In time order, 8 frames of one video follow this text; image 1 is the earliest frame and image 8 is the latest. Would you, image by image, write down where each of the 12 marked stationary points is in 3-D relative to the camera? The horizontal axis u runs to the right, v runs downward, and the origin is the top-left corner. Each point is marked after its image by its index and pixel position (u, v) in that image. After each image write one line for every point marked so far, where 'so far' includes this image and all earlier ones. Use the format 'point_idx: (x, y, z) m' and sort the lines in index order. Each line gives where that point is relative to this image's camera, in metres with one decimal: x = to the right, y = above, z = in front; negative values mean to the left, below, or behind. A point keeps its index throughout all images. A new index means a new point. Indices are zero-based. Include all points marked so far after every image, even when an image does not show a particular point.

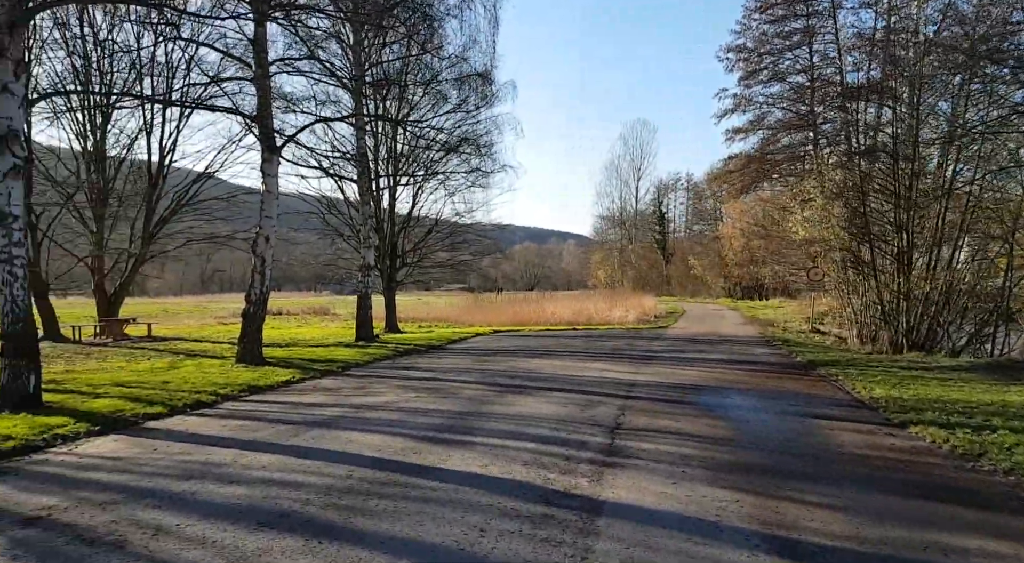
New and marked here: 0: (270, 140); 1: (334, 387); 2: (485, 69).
0: (-4.8, +2.9, +13.2) m
1: (-2.9, -1.7, +10.7) m
2: (-0.6, +5.5, +17.1) m
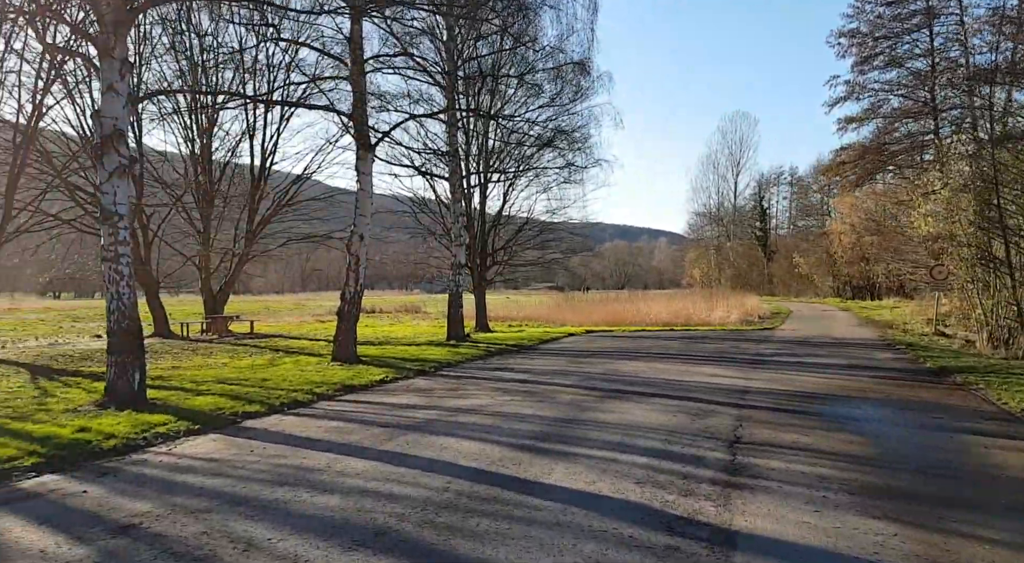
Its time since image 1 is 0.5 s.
0: (-2.9, +2.9, +13.1) m
1: (-1.3, -1.7, +10.4) m
2: (+1.8, +5.5, +16.4) m
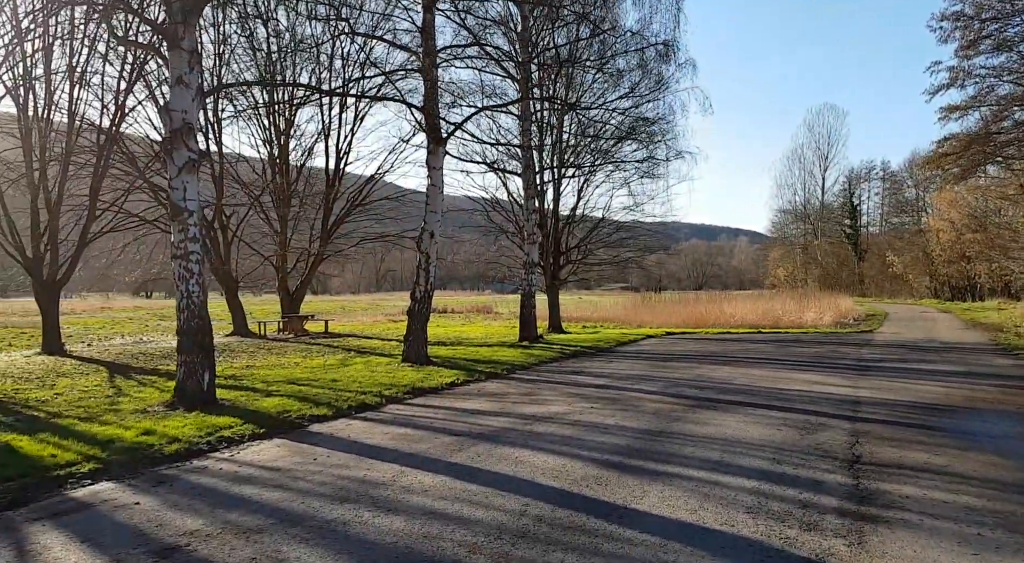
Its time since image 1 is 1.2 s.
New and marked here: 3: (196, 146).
0: (-1.5, +2.9, +12.7) m
1: (-0.2, -1.6, +9.8) m
2: (+3.6, +5.5, +15.5) m
3: (-3.9, +1.7, +8.3) m
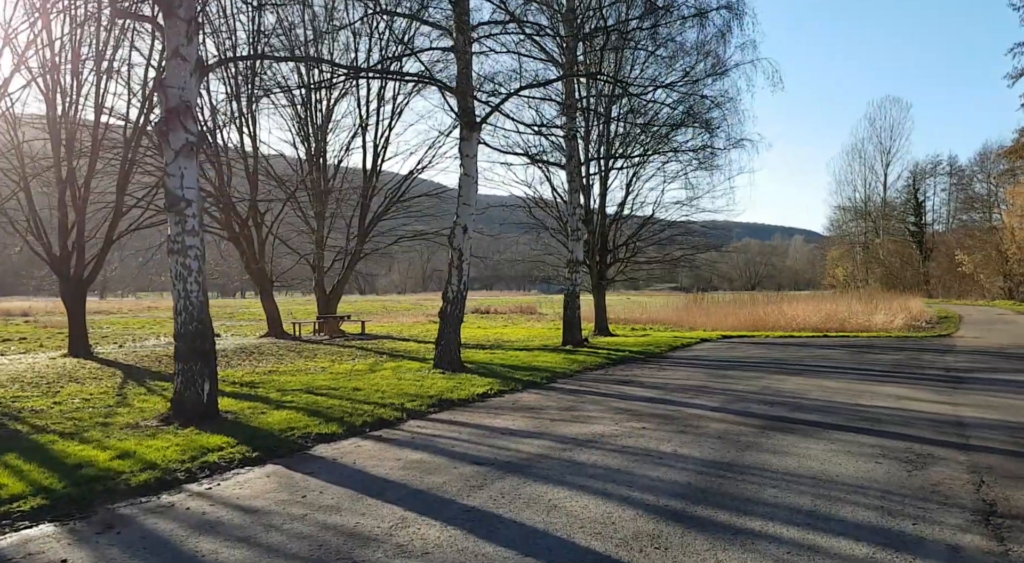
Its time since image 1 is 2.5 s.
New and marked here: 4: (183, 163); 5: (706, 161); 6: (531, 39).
0: (-0.7, +2.9, +11.6) m
1: (+0.3, -1.6, +8.7) m
2: (+4.5, +5.5, +14.1) m
3: (-3.5, +1.7, +7.4) m
4: (-3.6, +1.3, +7.3) m
5: (+5.4, +3.4, +18.5) m
6: (+0.4, +4.8, +13.1) m
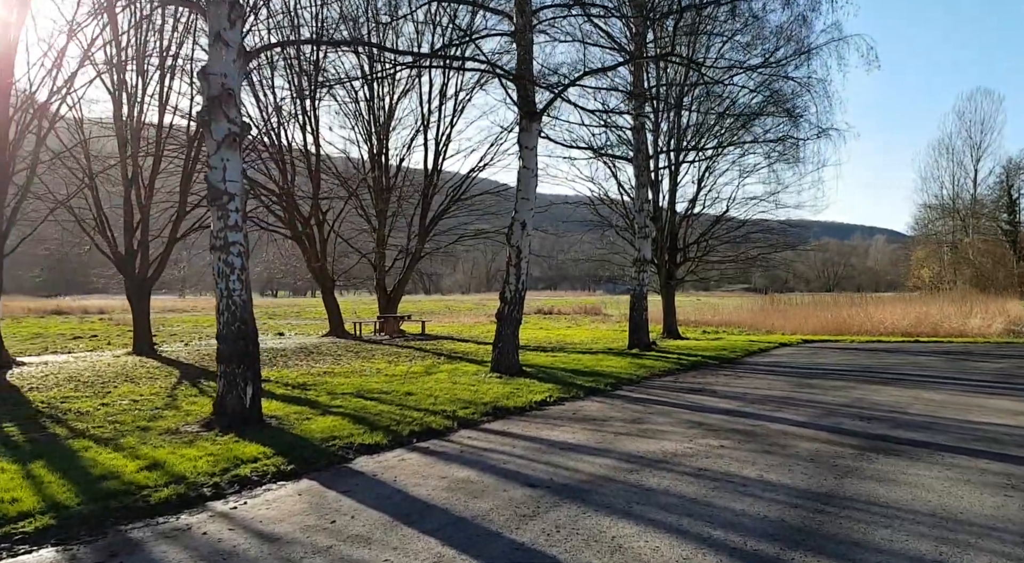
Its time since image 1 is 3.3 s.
0: (+0.3, +2.9, +11.0) m
1: (+1.1, -1.6, +7.9) m
2: (+5.7, +5.5, +12.9) m
3: (-2.9, +1.7, +7.0) m
4: (-3.0, +1.3, +6.9) m
5: (+7.1, +3.4, +17.2) m
6: (+1.5, +4.8, +12.3) m
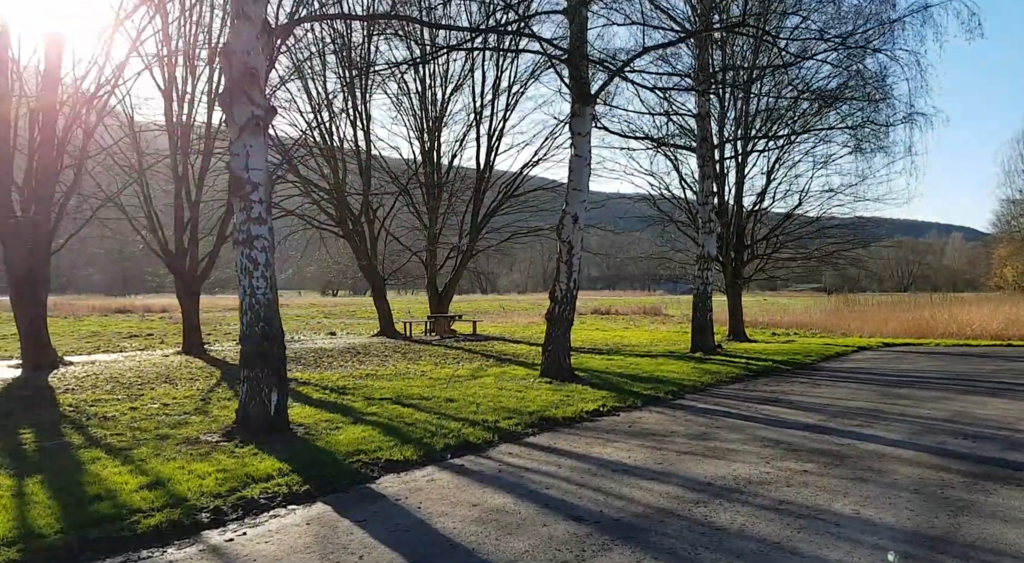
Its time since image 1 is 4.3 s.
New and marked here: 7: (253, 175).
0: (+1.1, +3.0, +10.1) m
1: (+1.6, -1.6, +7.0) m
2: (+6.7, +5.6, +11.6) m
3: (-2.5, +1.8, +6.5) m
4: (-2.6, +1.3, +6.4) m
5: (+8.4, +3.4, +15.7) m
6: (+2.4, +4.8, +11.4) m
7: (-2.5, +1.0, +6.4) m
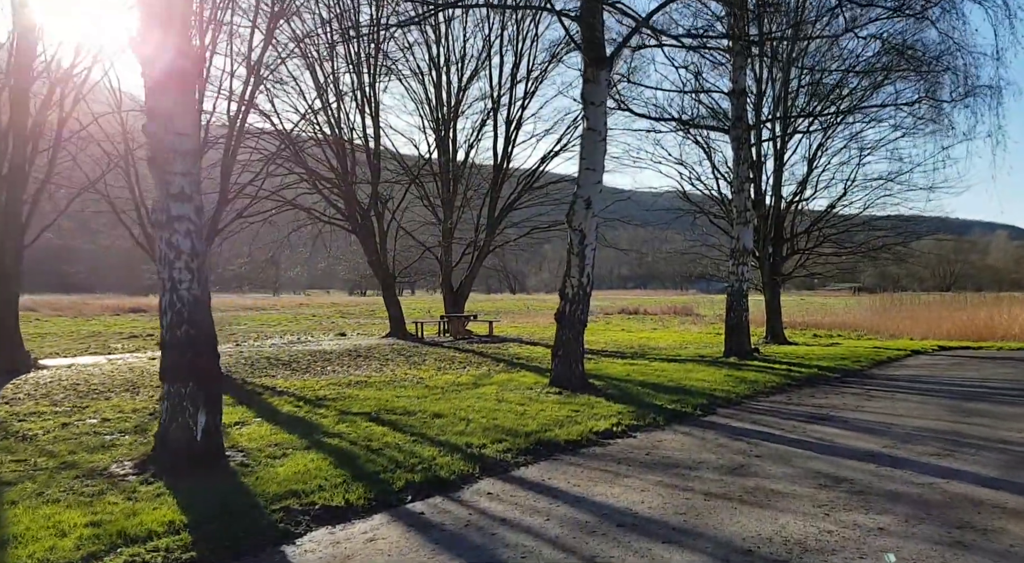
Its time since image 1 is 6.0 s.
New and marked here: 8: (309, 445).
0: (+1.1, +3.0, +8.7) m
1: (+1.5, -1.5, +5.6) m
2: (+6.7, +5.6, +9.9) m
3: (-2.6, +1.8, +5.2) m
4: (-2.7, +1.4, +5.2) m
5: (+8.7, +3.5, +14.0) m
6: (+2.5, +4.9, +9.9) m
7: (-2.6, +1.1, +5.2) m
8: (-1.8, -1.4, +5.8) m
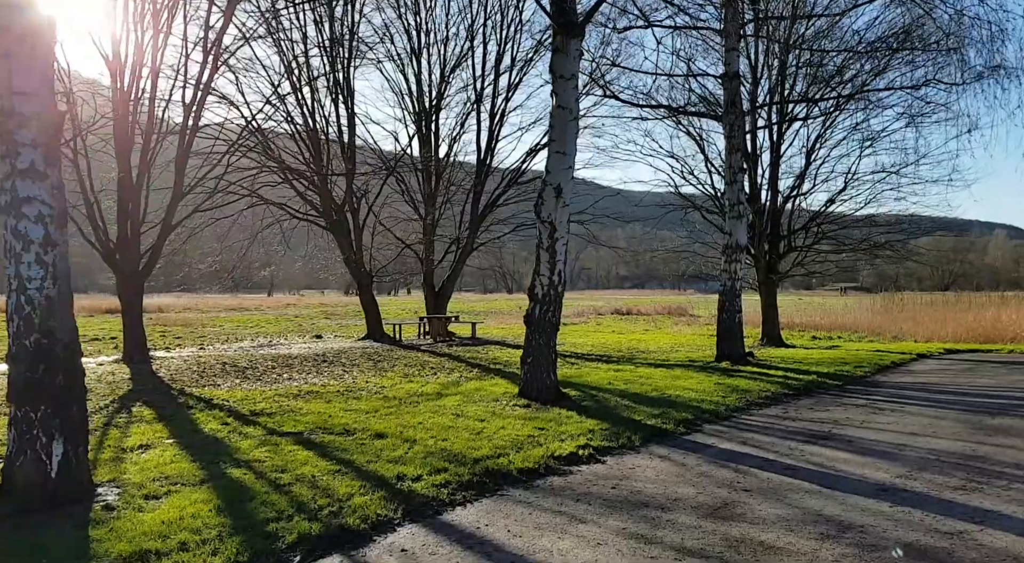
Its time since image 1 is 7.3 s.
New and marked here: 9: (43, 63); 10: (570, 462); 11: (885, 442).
0: (+0.6, +3.1, +7.8) m
1: (+1.0, -1.5, +4.6) m
2: (+6.3, +5.7, +8.9) m
3: (-3.0, +1.8, +4.3) m
4: (-3.1, +1.4, +4.2) m
5: (+8.2, +3.5, +13.0) m
6: (+2.1, +4.9, +8.9) m
7: (-3.1, +1.1, +4.2) m
8: (-2.2, -1.4, +4.9) m
9: (-3.0, +1.4, +4.3) m
10: (+0.5, -1.5, +5.7) m
11: (+3.7, -1.6, +6.5) m
